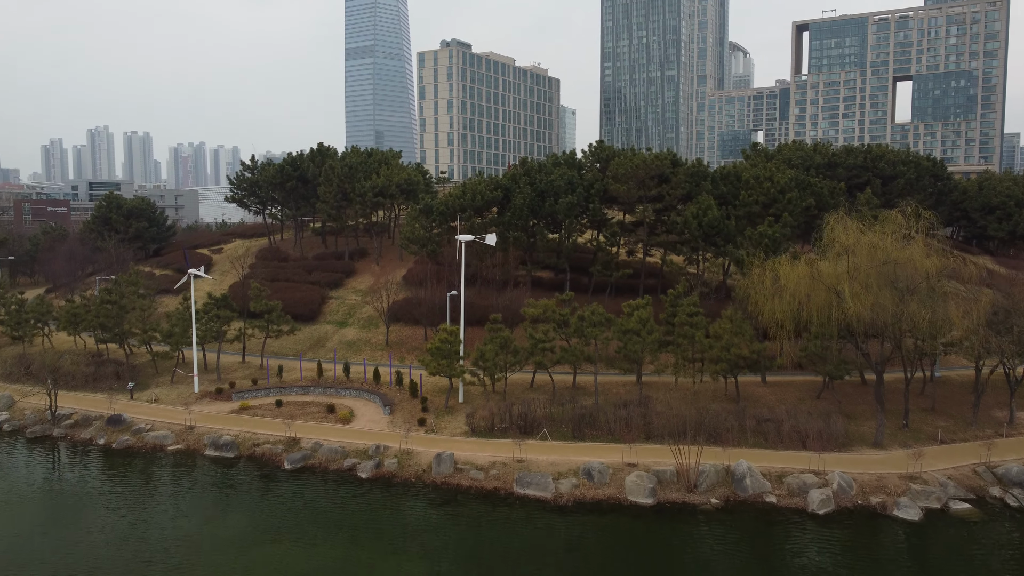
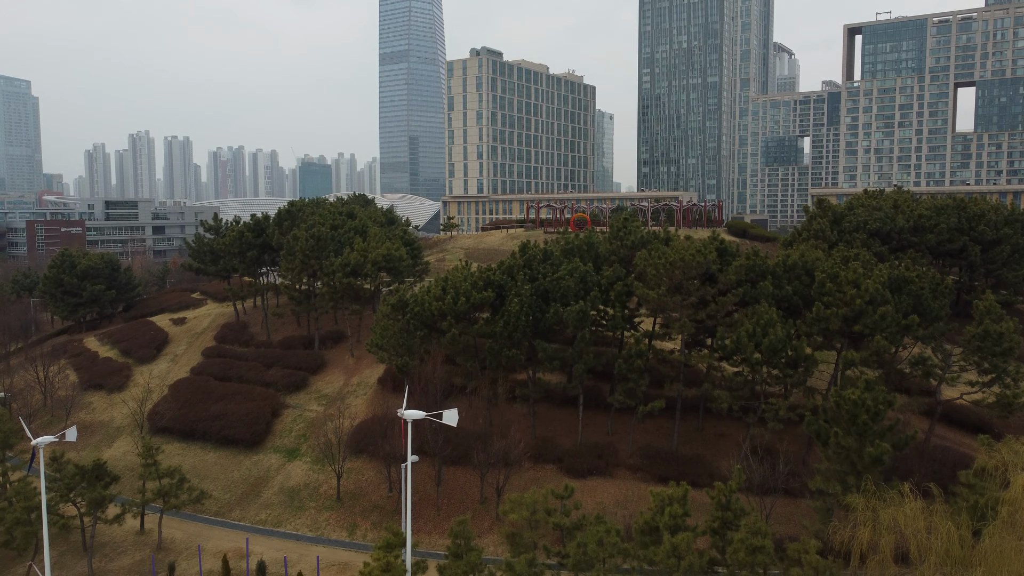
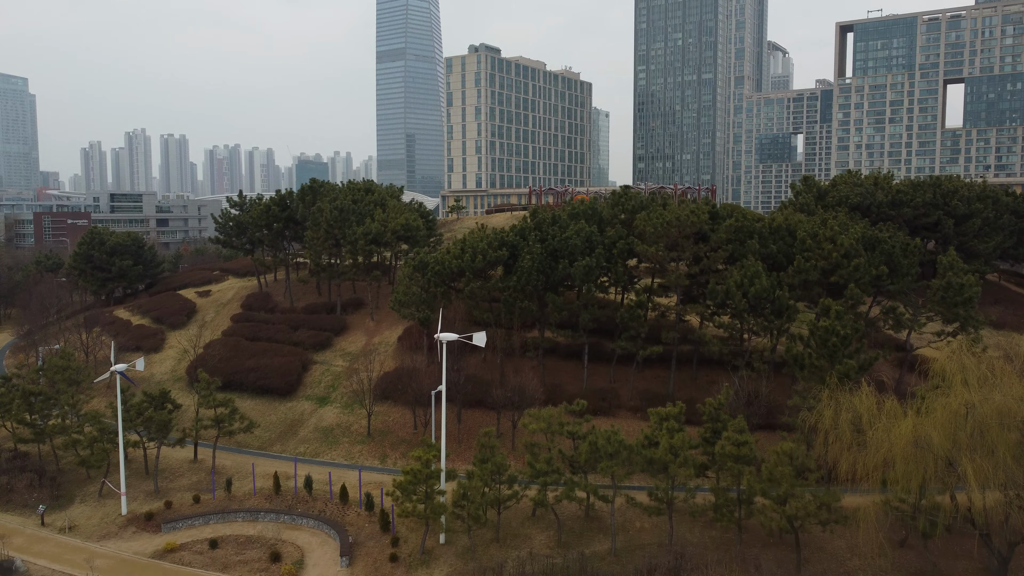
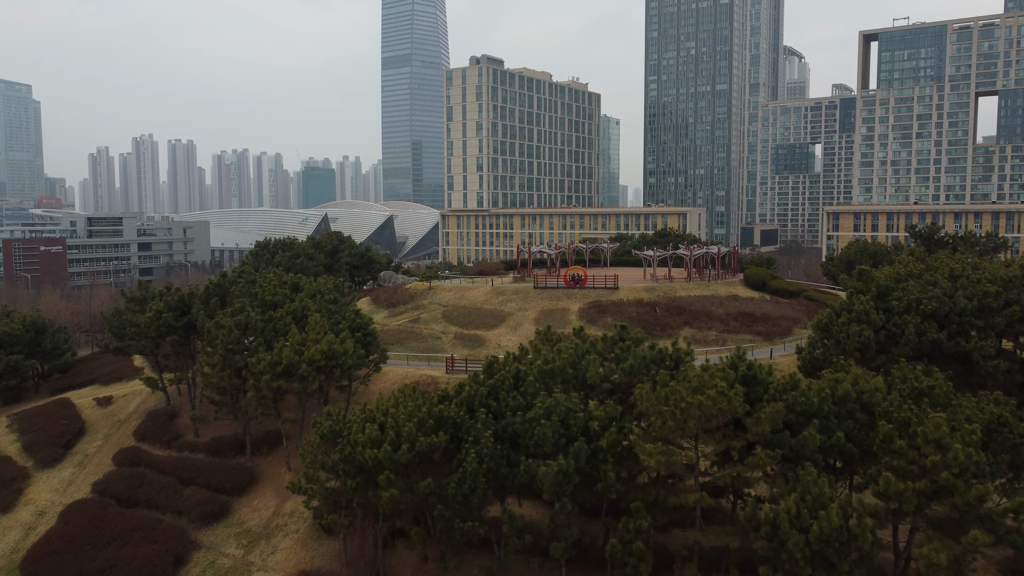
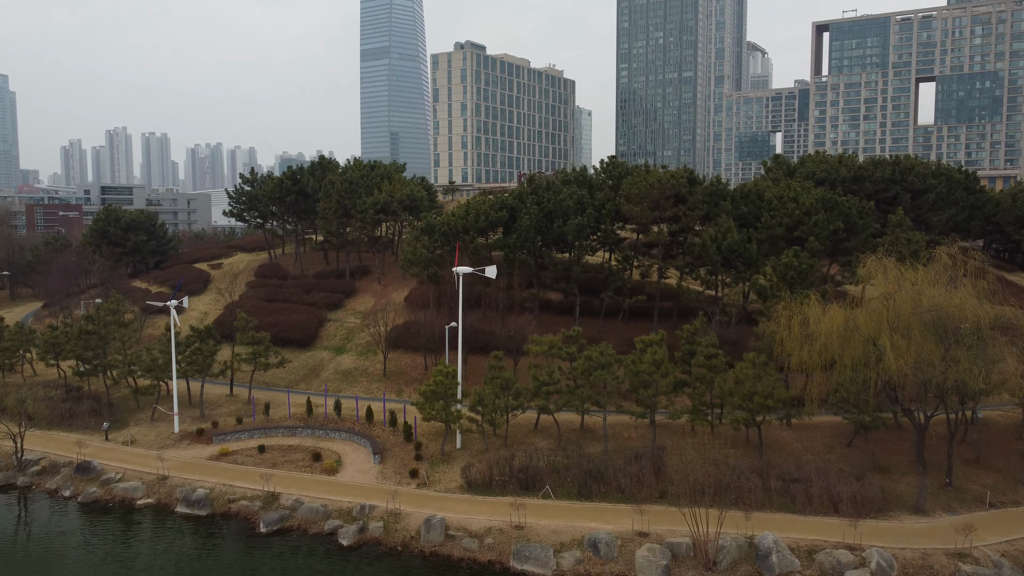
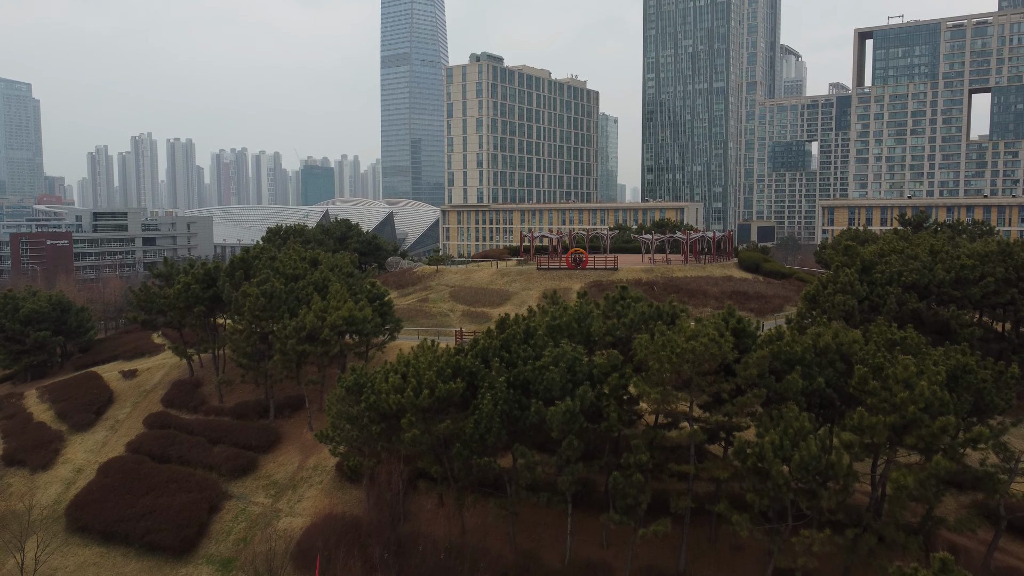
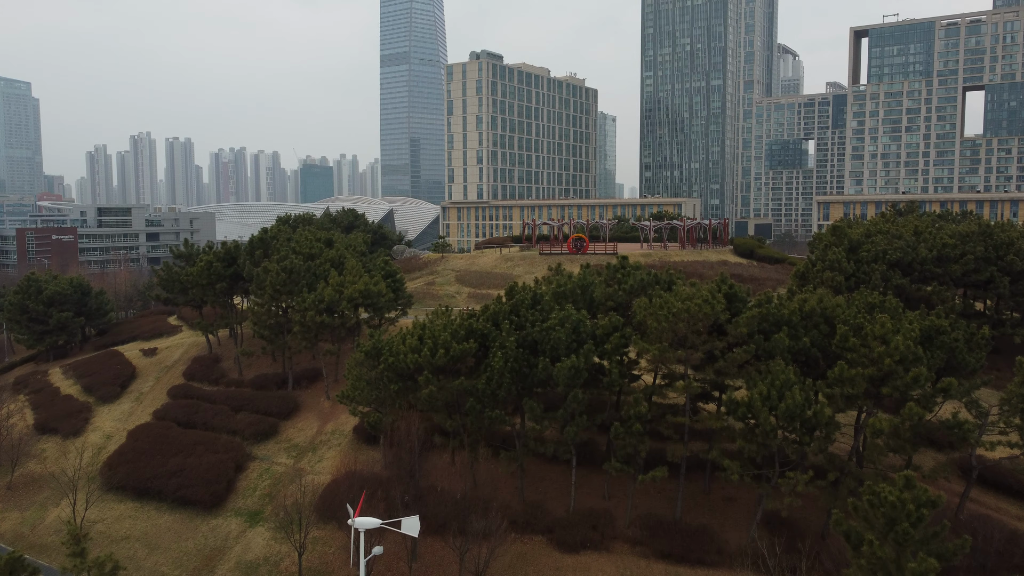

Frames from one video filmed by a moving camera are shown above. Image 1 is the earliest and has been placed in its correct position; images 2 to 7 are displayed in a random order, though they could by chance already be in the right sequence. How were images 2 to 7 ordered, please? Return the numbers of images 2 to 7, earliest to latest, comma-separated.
5, 3, 2, 7, 6, 4
